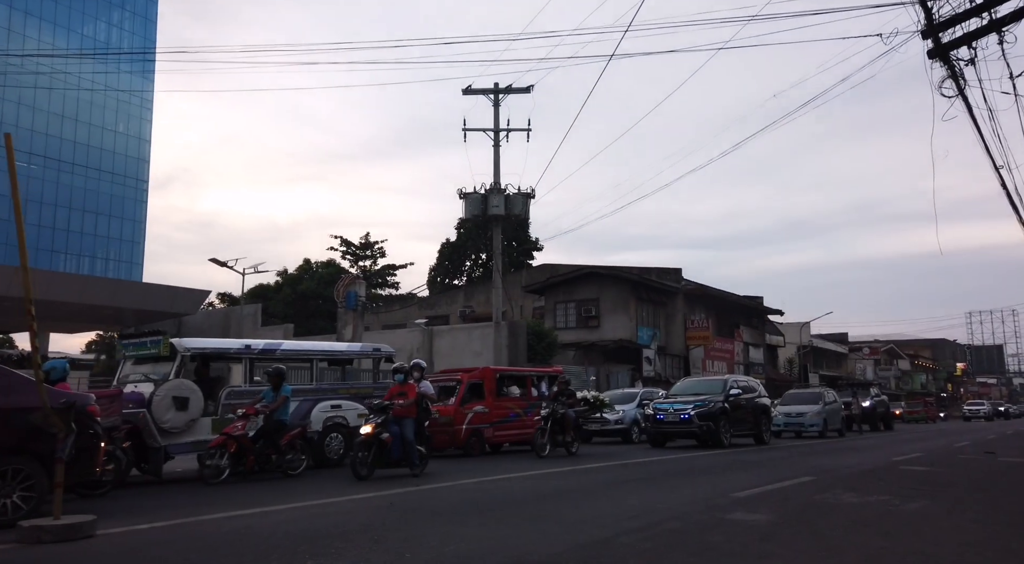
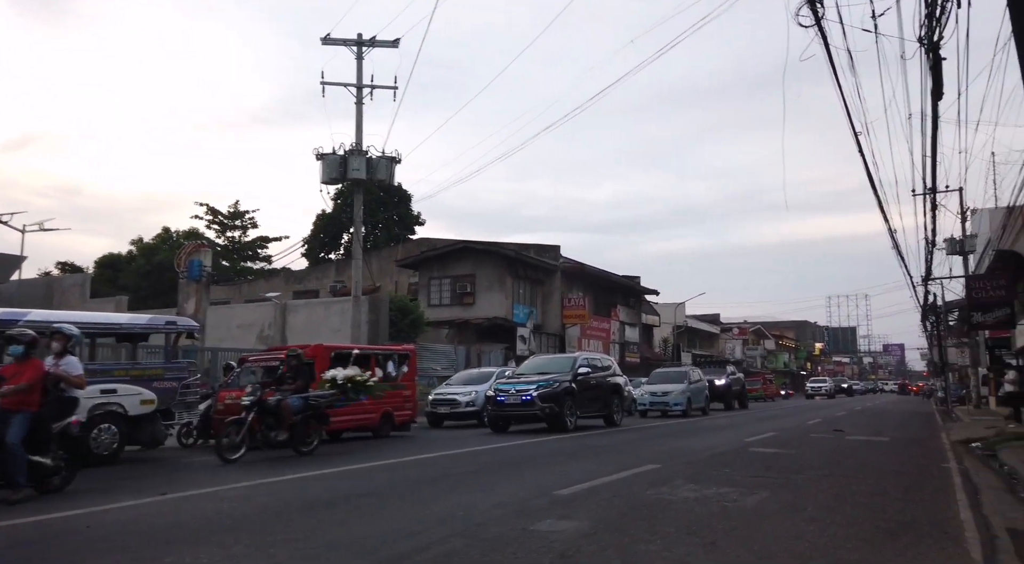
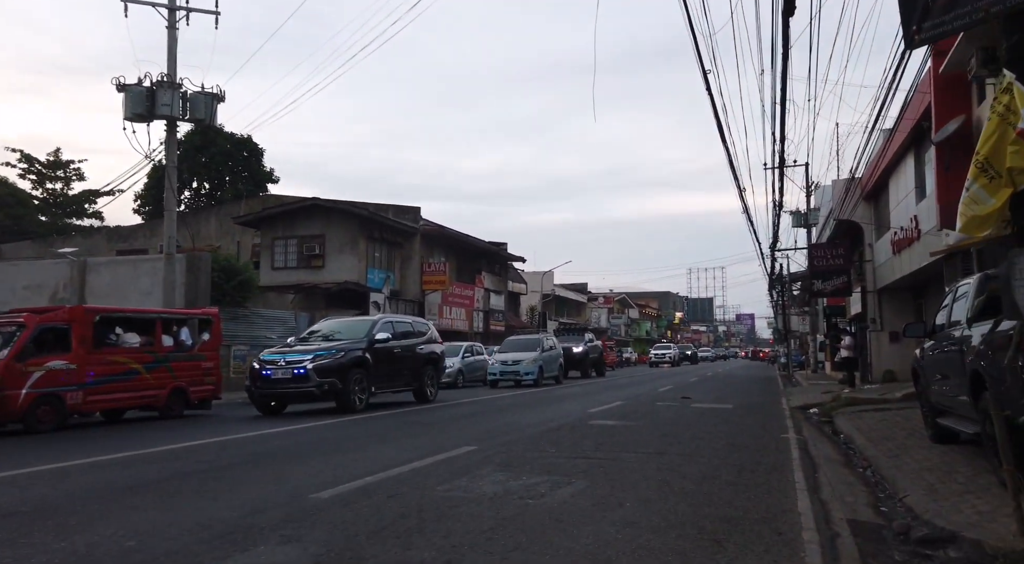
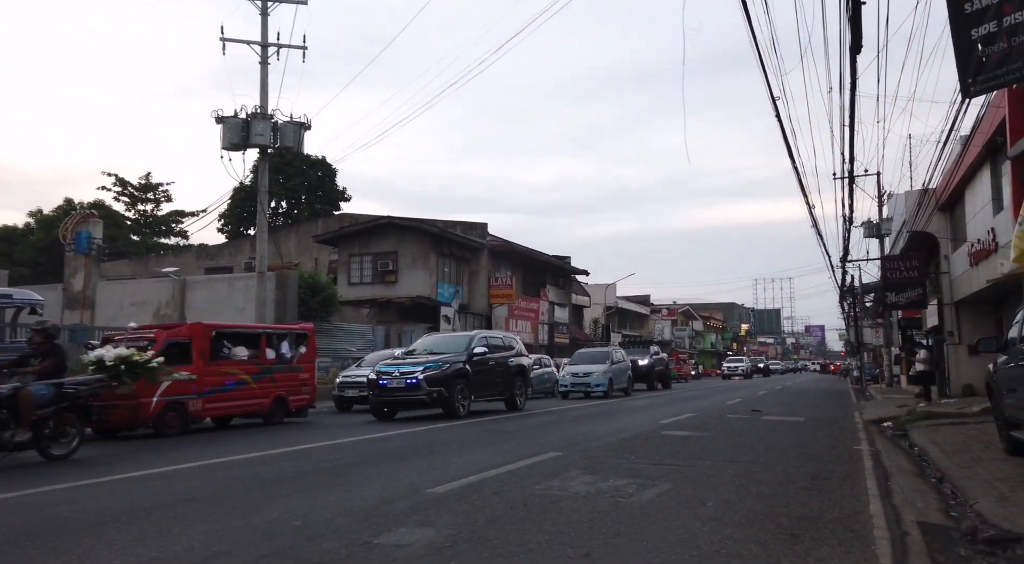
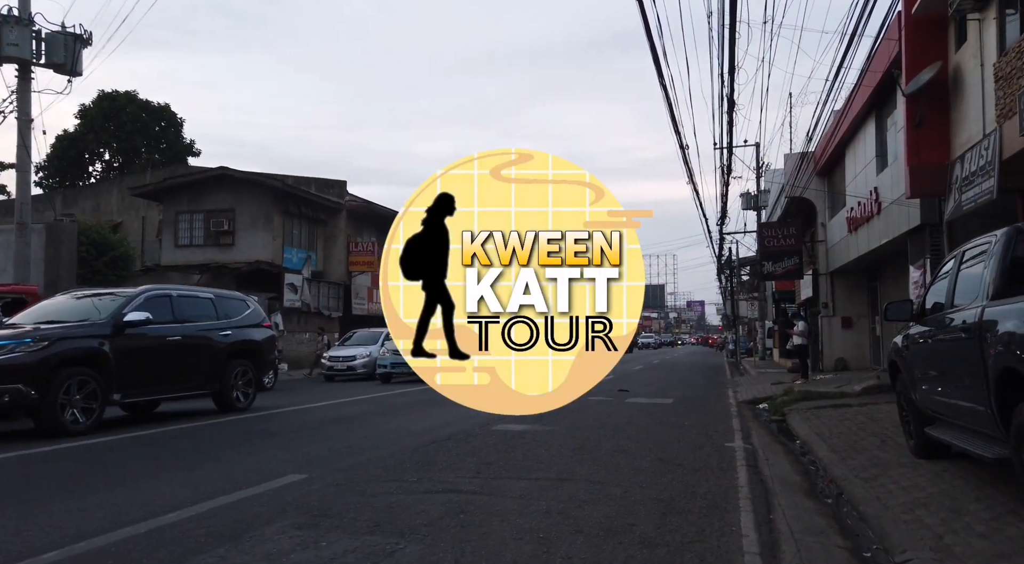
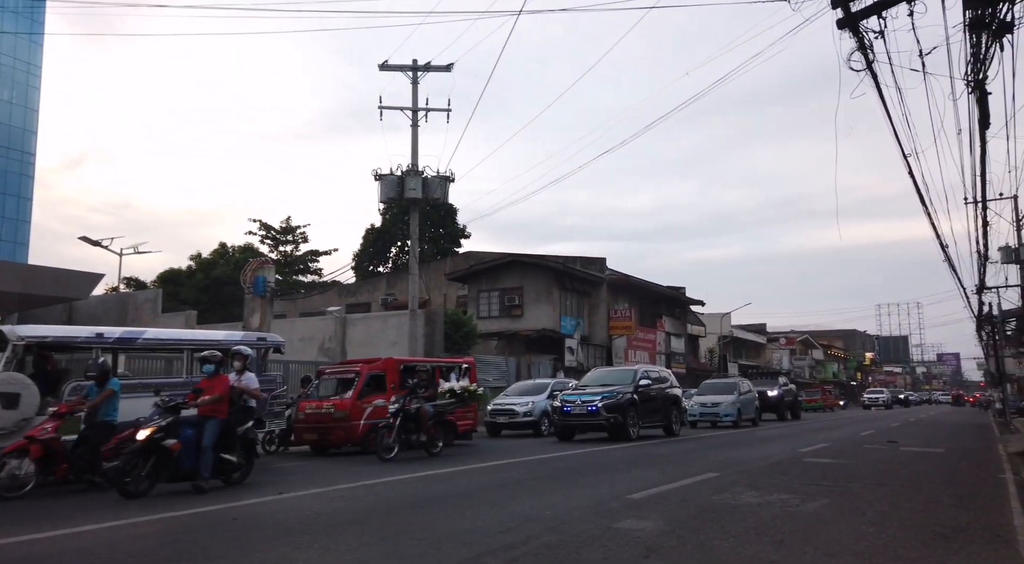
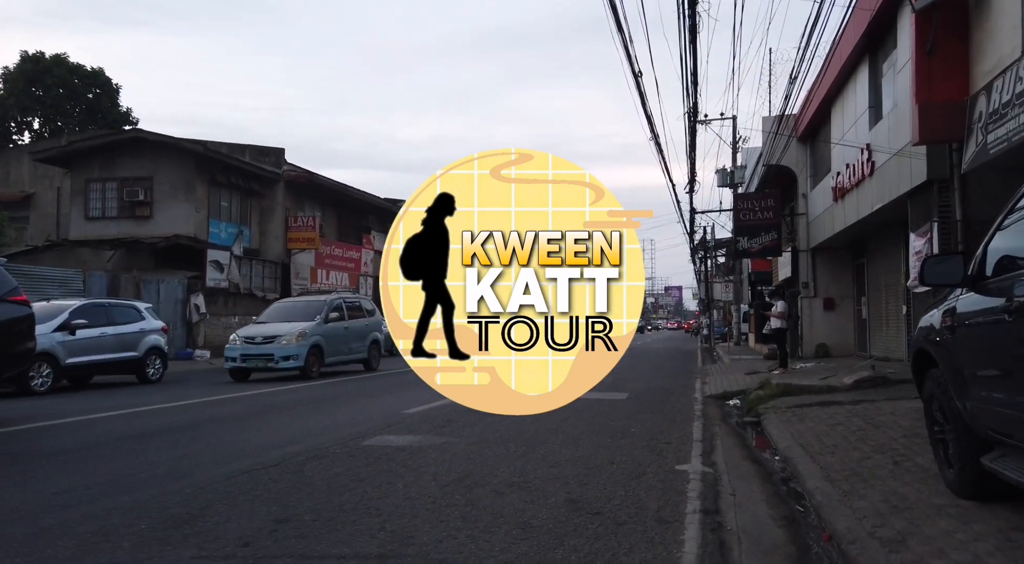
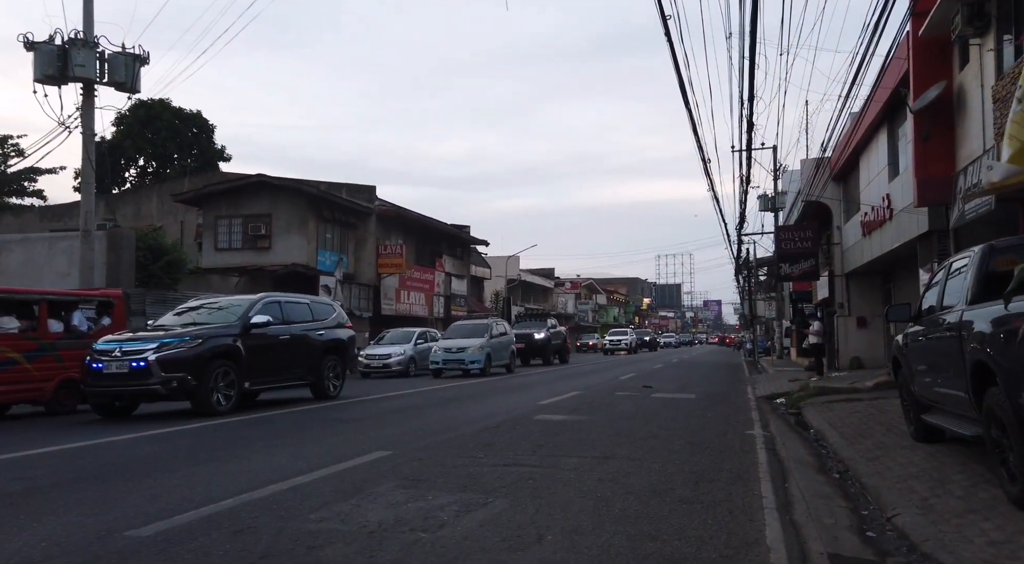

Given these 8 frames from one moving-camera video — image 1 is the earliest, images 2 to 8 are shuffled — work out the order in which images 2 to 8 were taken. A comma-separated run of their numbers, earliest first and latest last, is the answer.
6, 2, 4, 3, 8, 5, 7
